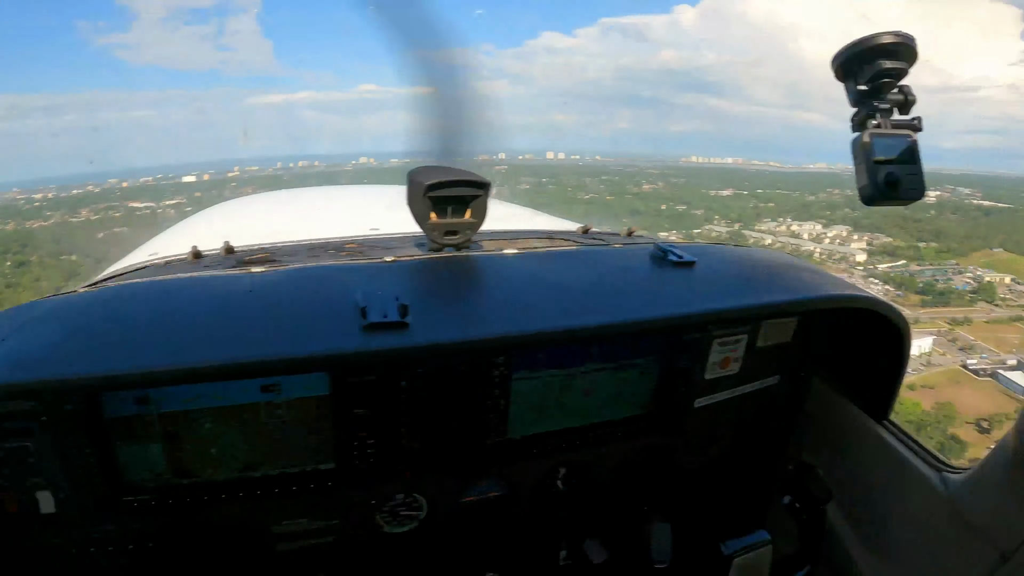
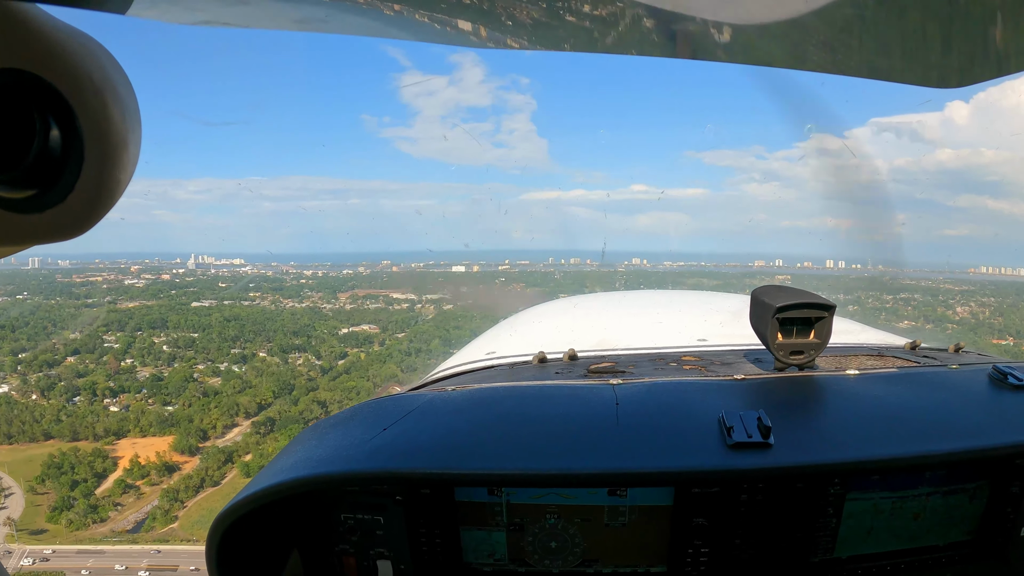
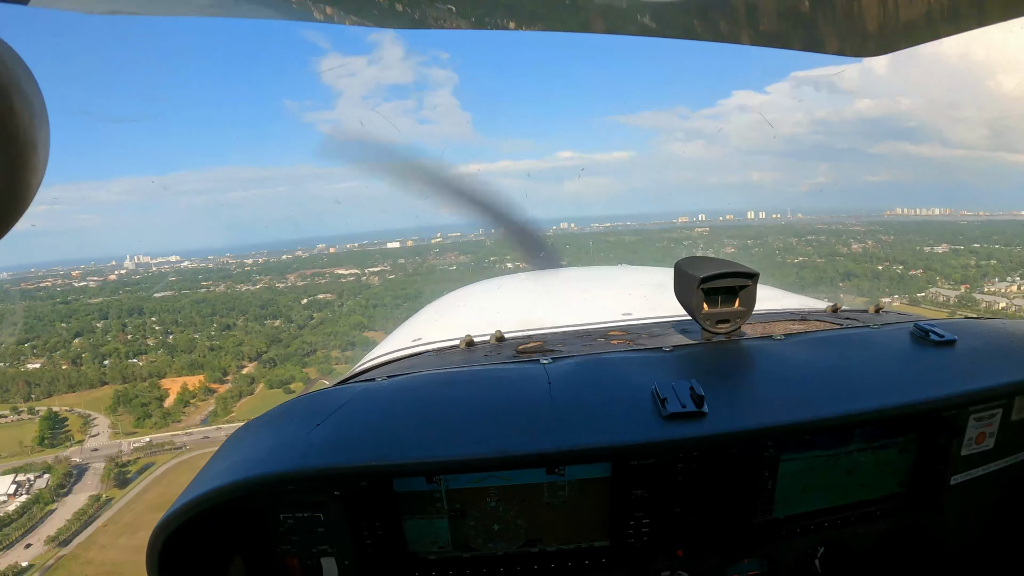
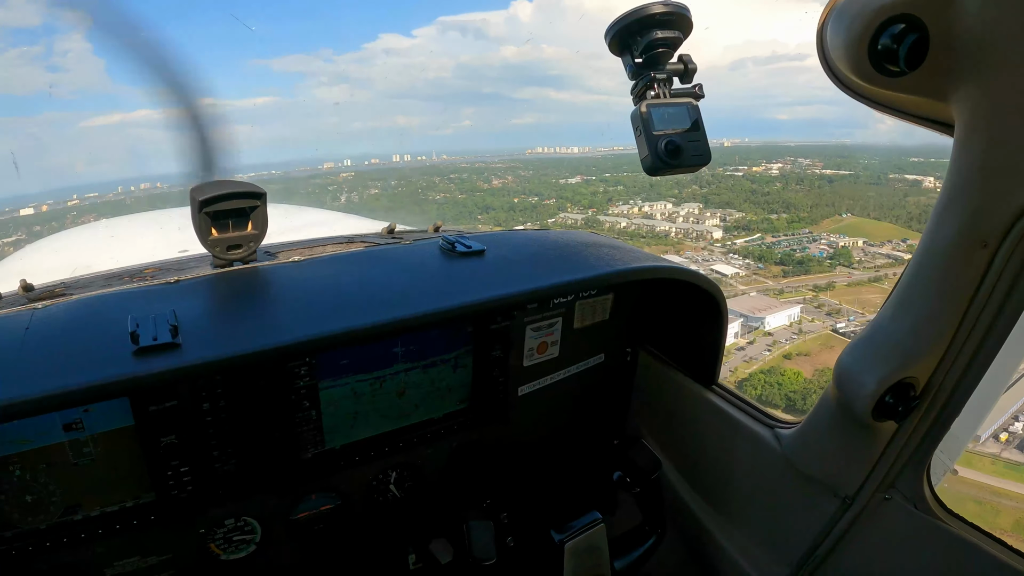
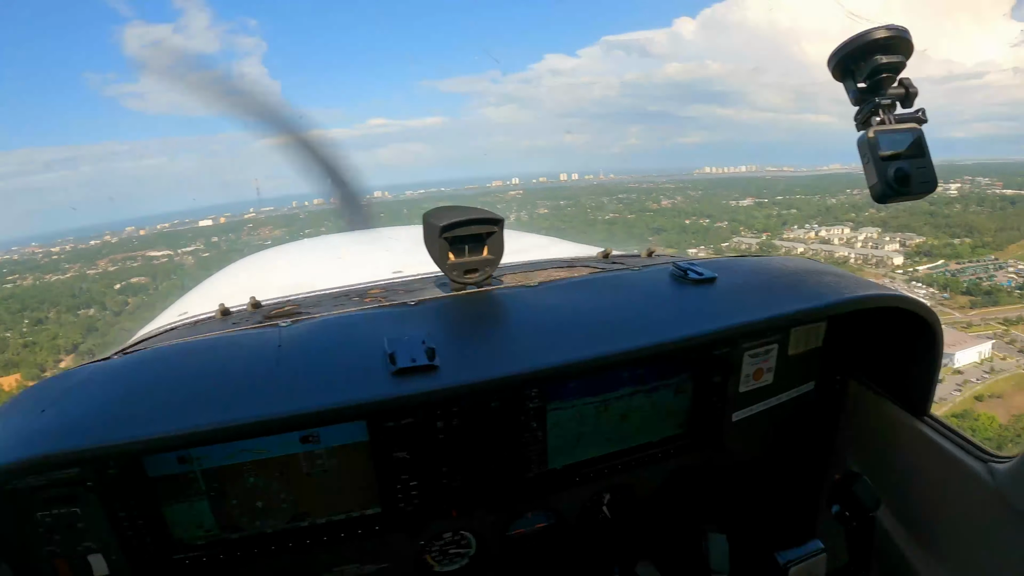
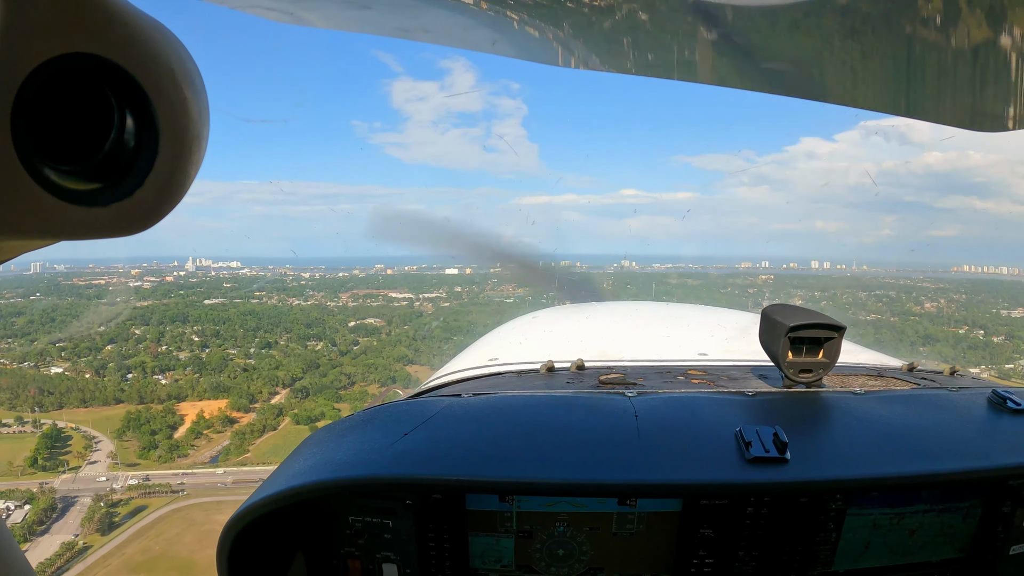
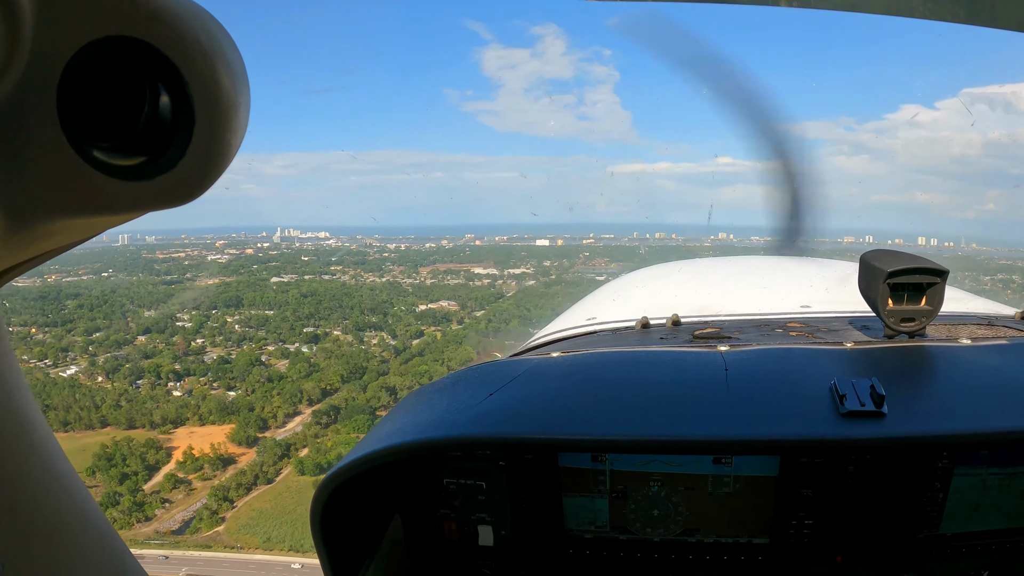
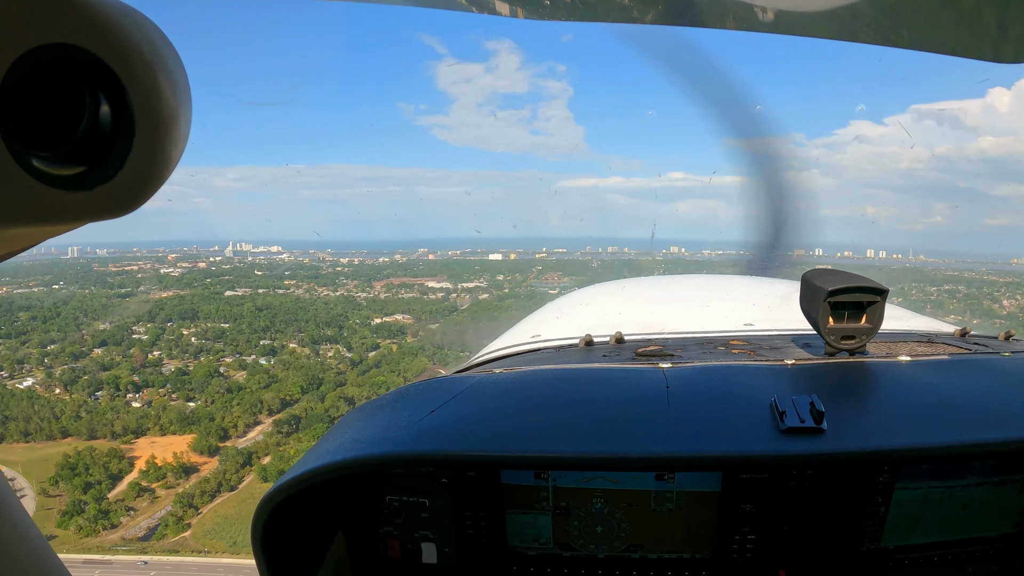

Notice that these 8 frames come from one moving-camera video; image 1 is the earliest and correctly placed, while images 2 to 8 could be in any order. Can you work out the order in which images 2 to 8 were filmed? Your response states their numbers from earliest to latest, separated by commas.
4, 5, 3, 6, 2, 8, 7
